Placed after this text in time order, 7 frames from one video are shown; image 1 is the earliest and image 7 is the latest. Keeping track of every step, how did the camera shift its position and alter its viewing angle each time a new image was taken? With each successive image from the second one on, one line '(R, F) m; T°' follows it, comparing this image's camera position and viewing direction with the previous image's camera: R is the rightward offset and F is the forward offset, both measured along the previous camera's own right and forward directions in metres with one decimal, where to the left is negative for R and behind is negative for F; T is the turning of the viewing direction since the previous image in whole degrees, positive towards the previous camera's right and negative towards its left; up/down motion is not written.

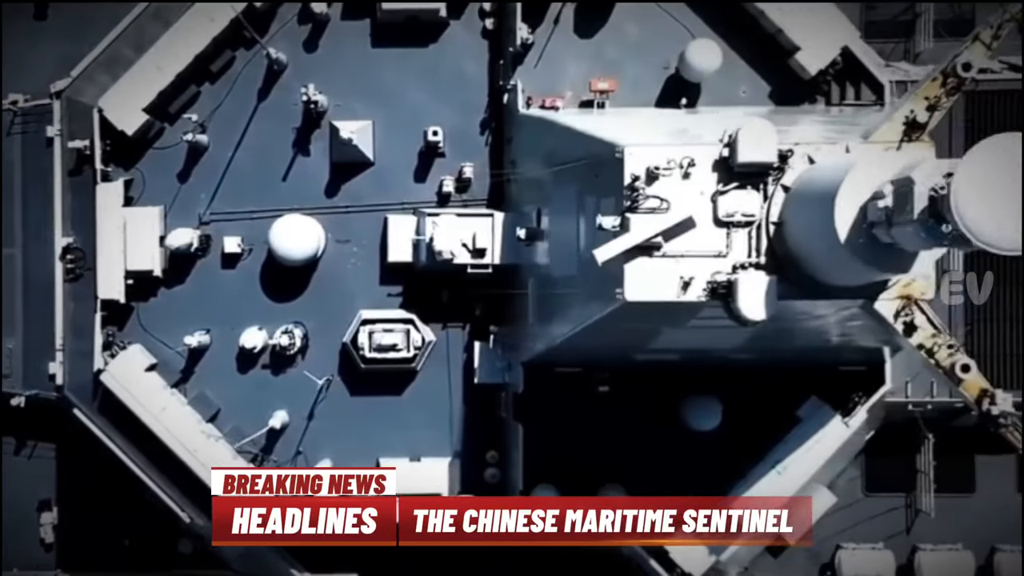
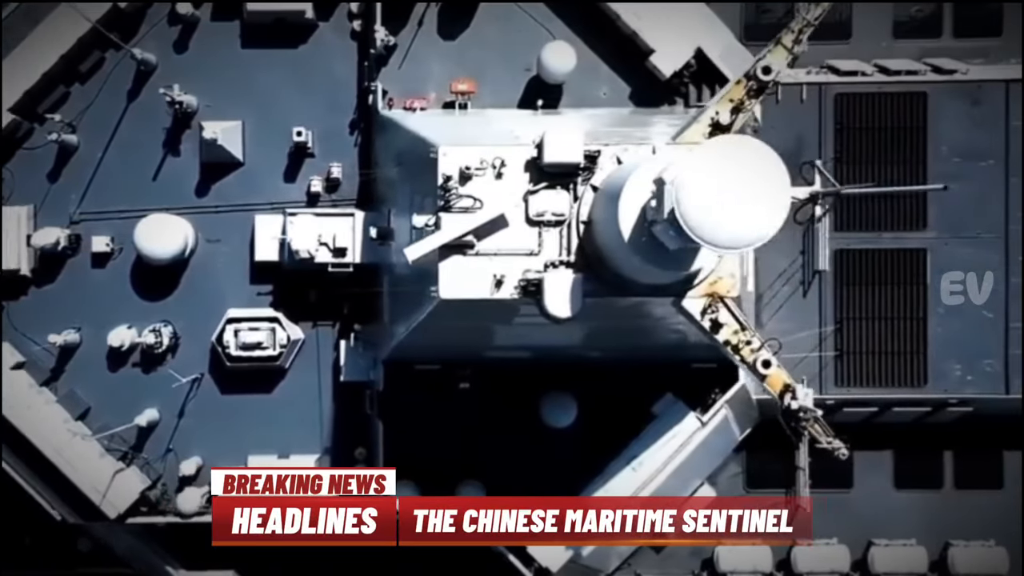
(+2.4, -0.3) m; +1°
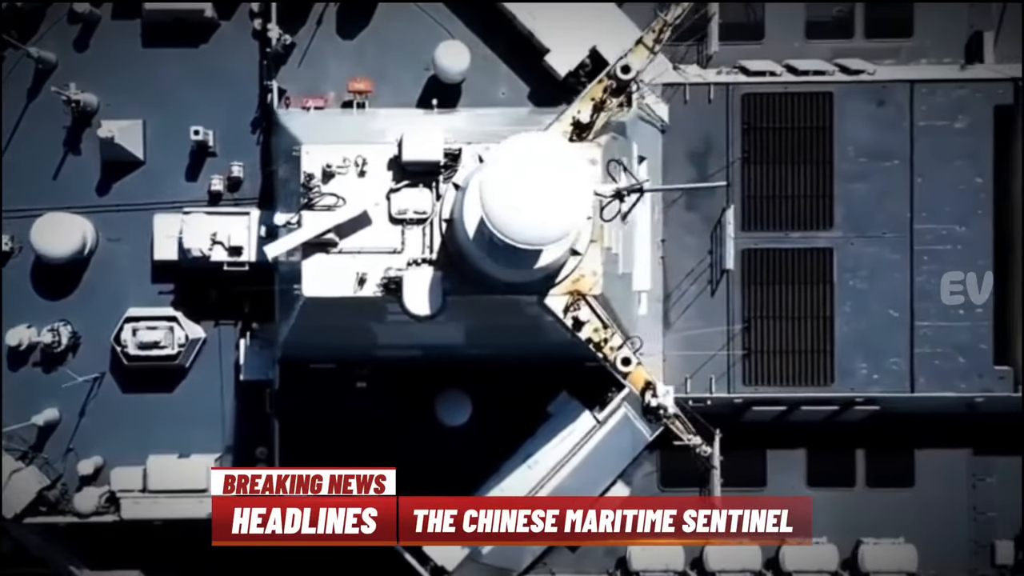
(+1.8, 0.0) m; +1°
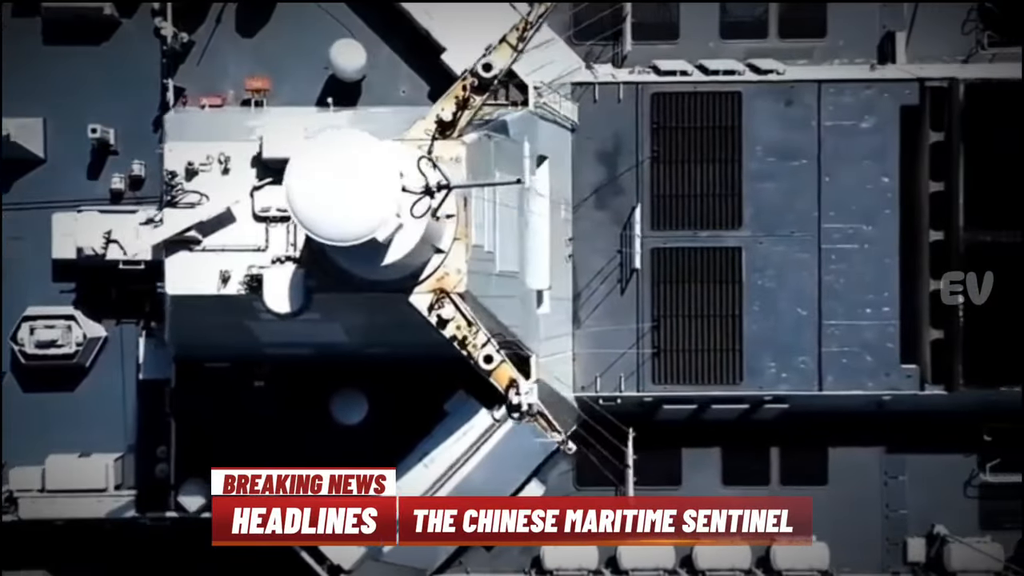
(+1.8, 0.0) m; +1°
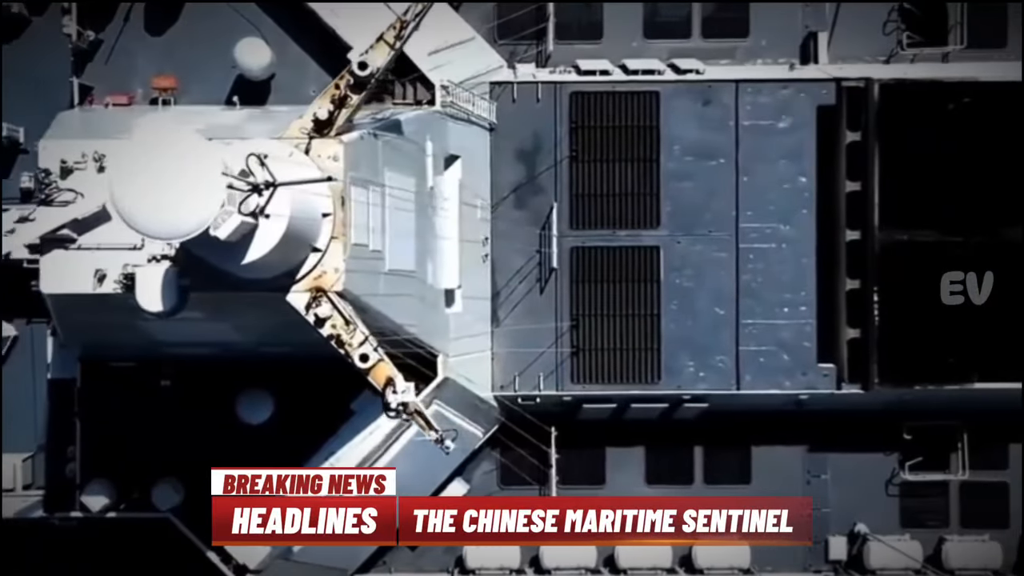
(+1.6, 0.0) m; +1°
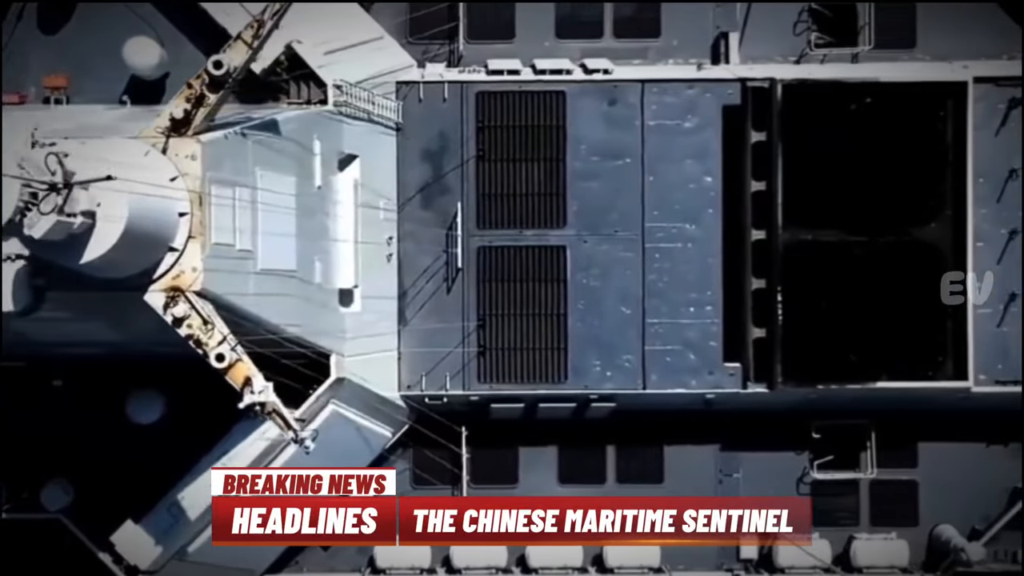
(+1.9, 0.0) m; +1°
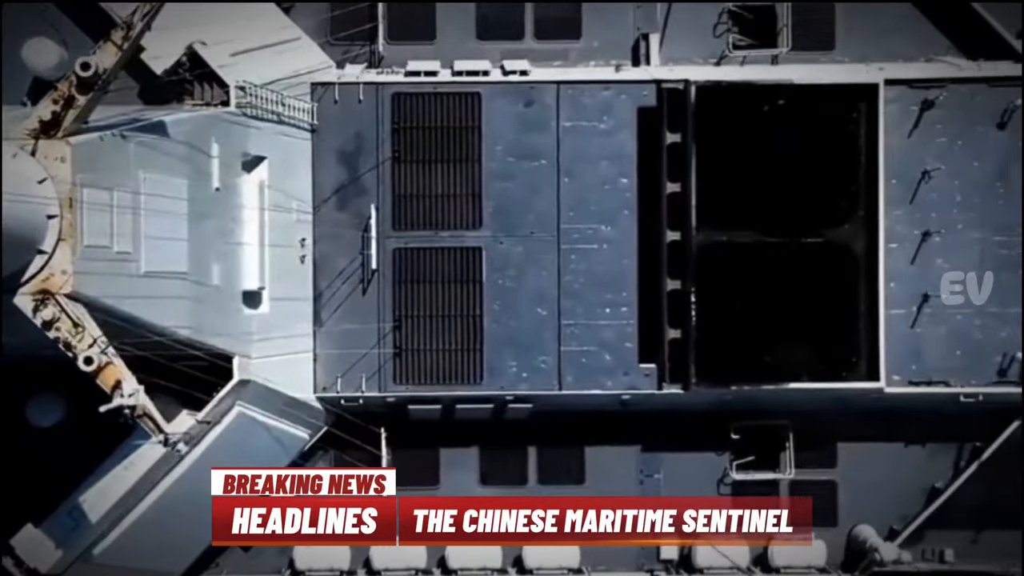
(+1.7, 0.0) m; 0°
